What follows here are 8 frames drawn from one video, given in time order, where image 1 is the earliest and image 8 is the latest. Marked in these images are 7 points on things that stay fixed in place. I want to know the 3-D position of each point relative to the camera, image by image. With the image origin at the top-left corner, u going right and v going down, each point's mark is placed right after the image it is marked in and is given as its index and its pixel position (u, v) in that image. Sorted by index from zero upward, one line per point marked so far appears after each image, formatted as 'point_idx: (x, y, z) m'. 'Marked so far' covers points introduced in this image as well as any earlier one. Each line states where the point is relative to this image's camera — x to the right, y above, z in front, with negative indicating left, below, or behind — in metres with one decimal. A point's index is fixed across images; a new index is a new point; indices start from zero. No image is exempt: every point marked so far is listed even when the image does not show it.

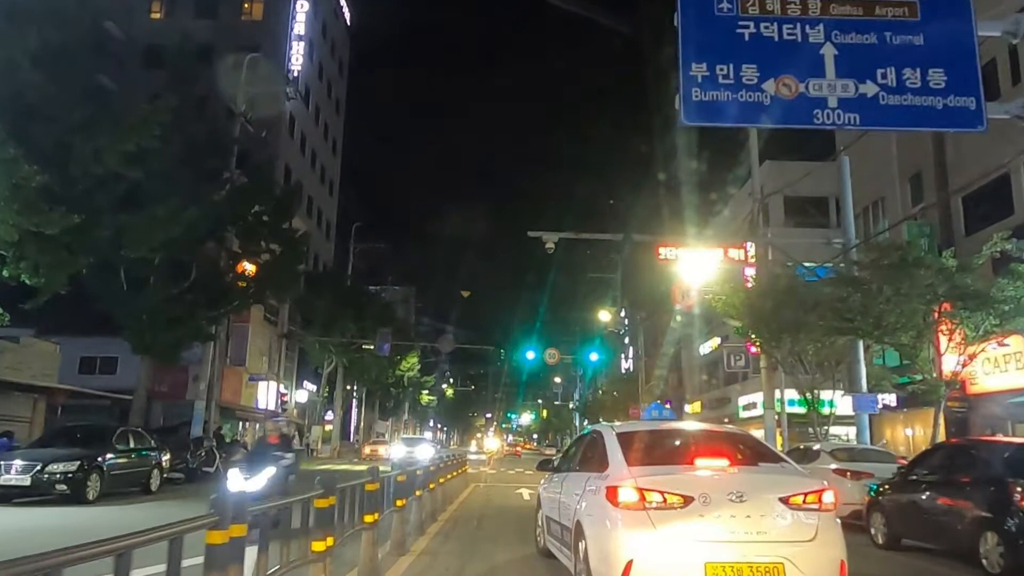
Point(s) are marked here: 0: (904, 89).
0: (+7.0, +3.6, +13.5) m
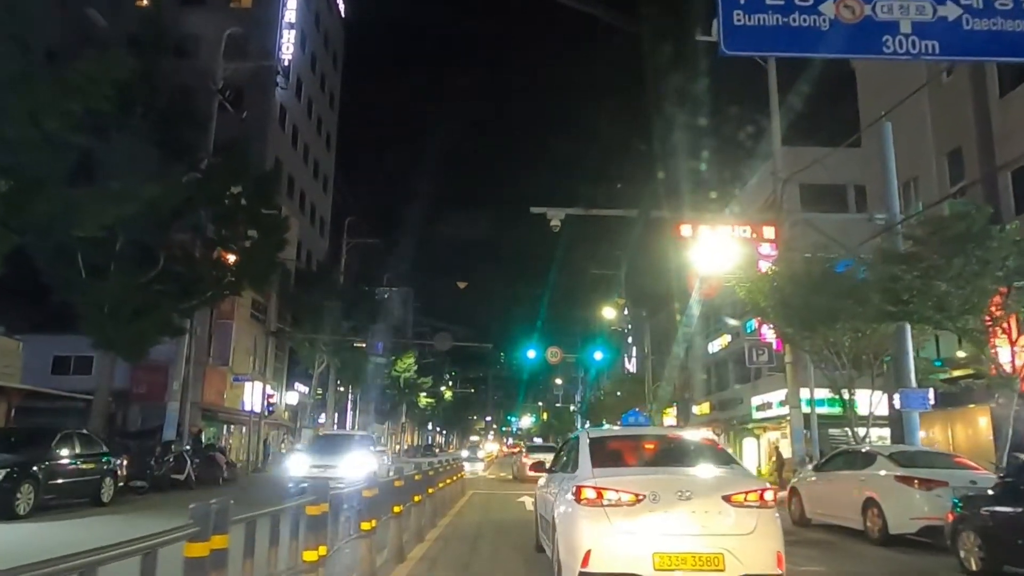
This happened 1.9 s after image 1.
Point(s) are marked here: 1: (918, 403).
0: (+7.1, +4.1, +11.0) m
1: (+9.9, -2.8, +18.2) m
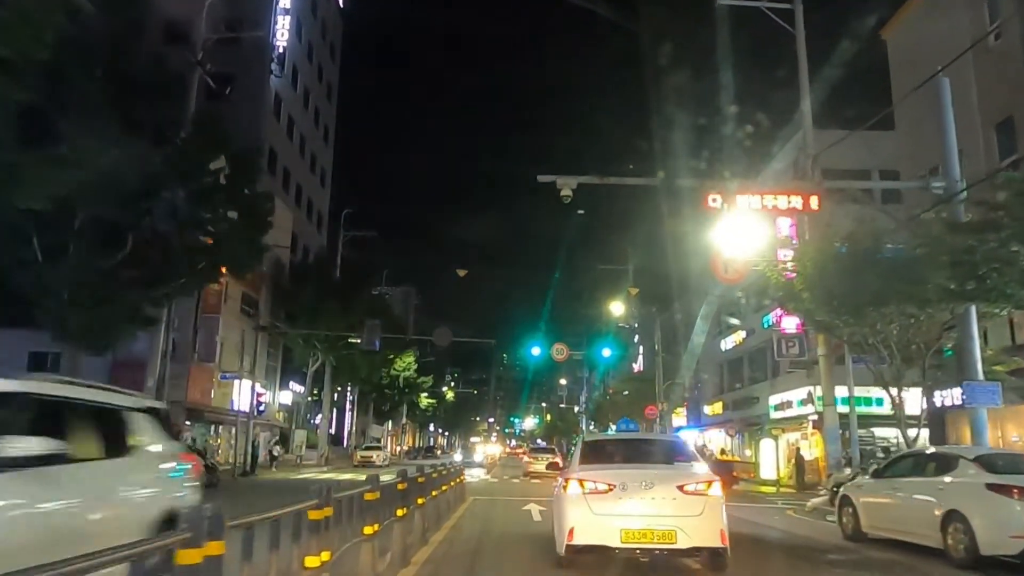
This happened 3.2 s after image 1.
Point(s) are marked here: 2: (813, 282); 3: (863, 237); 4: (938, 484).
0: (+7.1, +4.6, +8.6) m
1: (+10.0, -2.3, +15.7) m
2: (+7.5, +0.1, +18.7) m
3: (+8.6, +1.3, +18.4) m
4: (+6.8, -3.2, +12.0) m
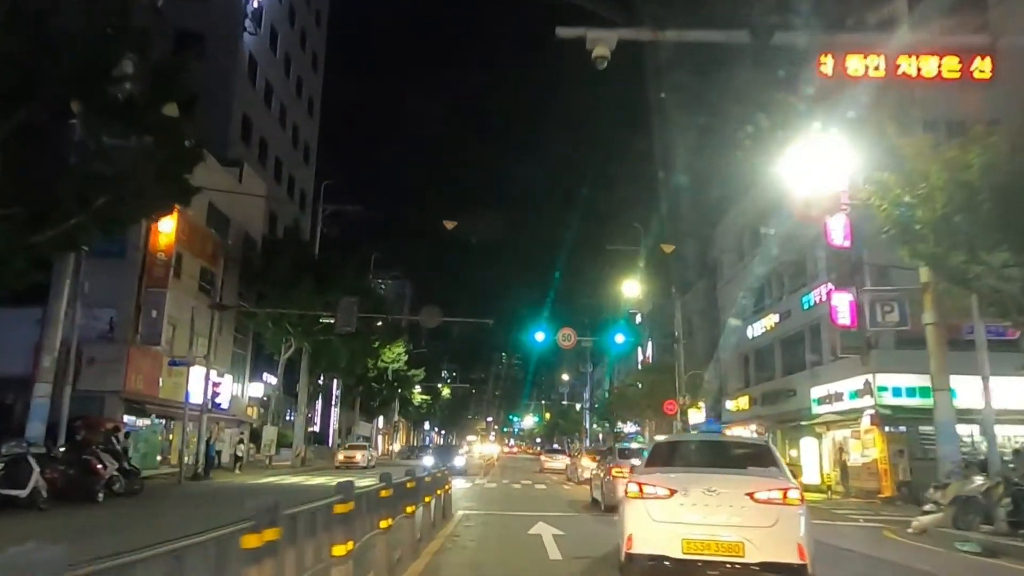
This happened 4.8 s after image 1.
0: (+7.2, +5.8, +2.7) m
1: (+10.0, -1.0, +9.8) m
2: (+7.6, +1.4, +12.8) m
3: (+8.7, +2.5, +12.5) m
4: (+6.9, -1.9, +6.1) m
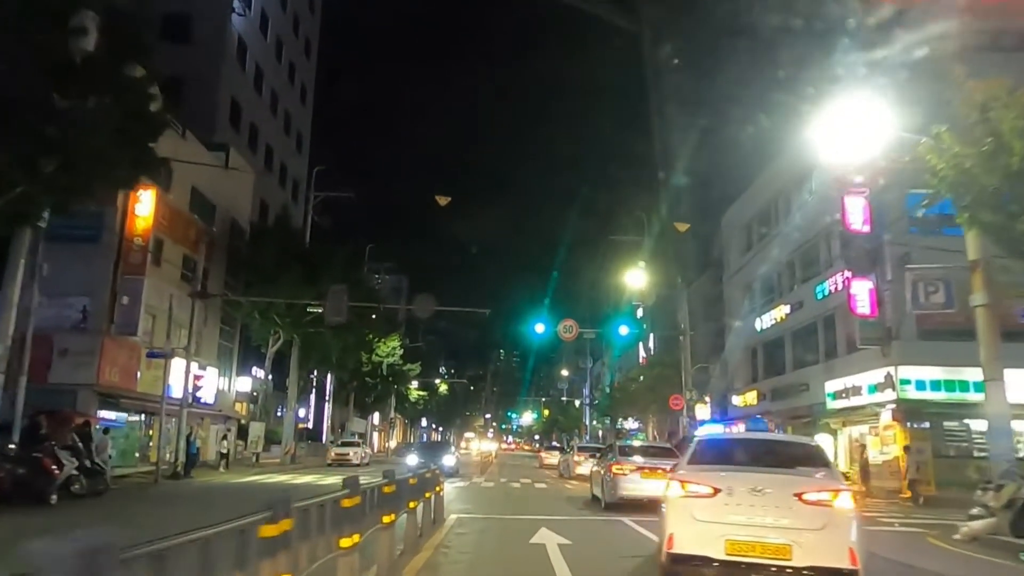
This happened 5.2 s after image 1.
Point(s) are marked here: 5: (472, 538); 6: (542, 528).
0: (+7.2, +6.2, +0.8) m
1: (+10.0, -0.6, +8.0) m
2: (+7.6, +1.8, +10.9) m
3: (+8.7, +3.0, +10.6) m
4: (+6.9, -1.5, +4.3) m
5: (-0.8, -4.9, +14.4) m
6: (+0.7, -5.3, +16.5) m
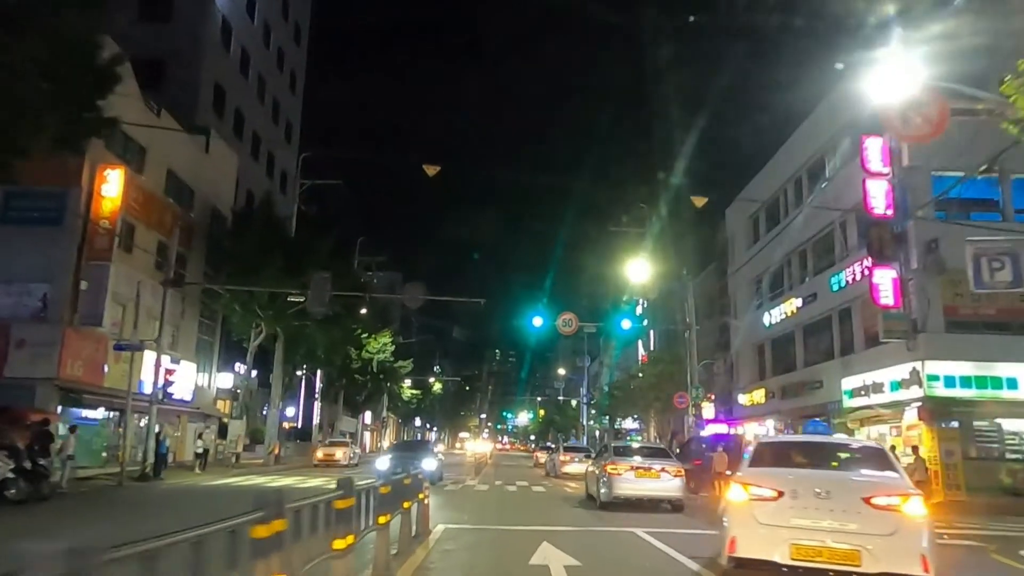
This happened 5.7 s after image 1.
0: (+7.3, +6.7, -1.4) m
1: (+10.0, -0.2, +5.8) m
2: (+7.6, +2.3, +8.7) m
3: (+8.7, +3.4, +8.5) m
4: (+6.9, -1.0, +2.1) m
5: (-0.9, -4.4, +12.2) m
6: (+0.6, -4.8, +14.3) m
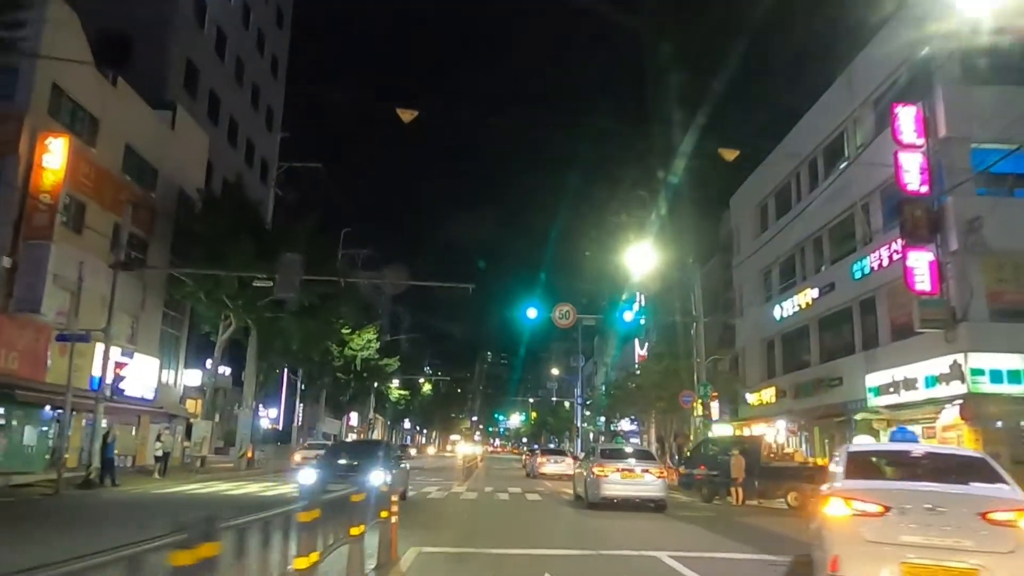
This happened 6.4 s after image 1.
0: (+7.3, +7.3, -4.3) m
1: (+10.0, +0.4, +2.9) m
2: (+7.5, +2.9, +5.8) m
3: (+8.6, +4.0, +5.6) m
4: (+6.9, -0.4, -0.9) m
5: (-1.0, -3.8, +9.2) m
6: (+0.4, -4.2, +11.2) m
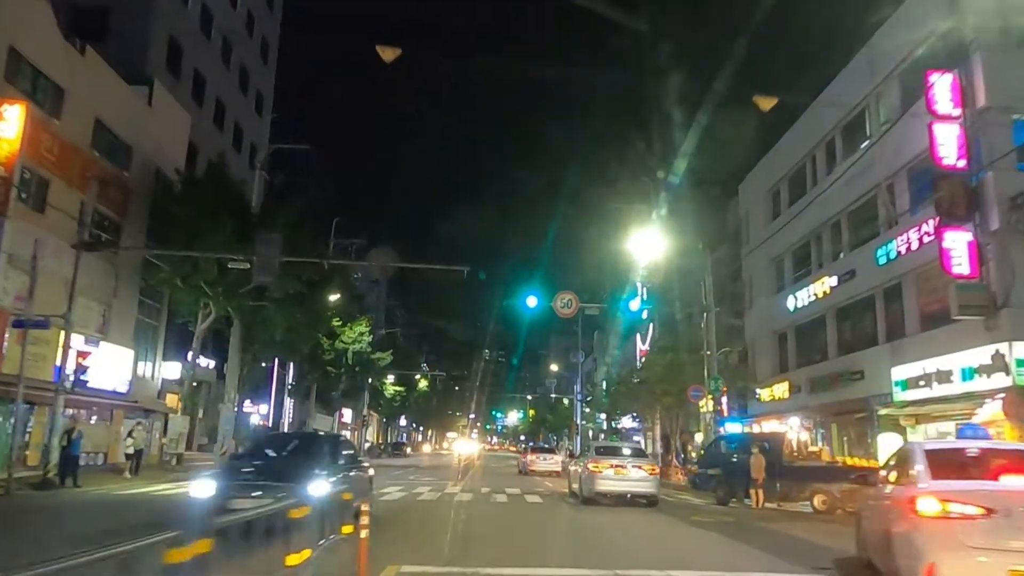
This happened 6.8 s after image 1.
0: (+7.4, +7.7, -6.5) m
1: (+10.0, +0.9, +0.8) m
2: (+7.5, +3.4, +3.6) m
3: (+8.7, +4.5, +3.4) m
4: (+7.0, +0.1, -3.0) m
5: (-1.0, -3.3, +7.0) m
6: (+0.4, -3.7, +9.1) m
